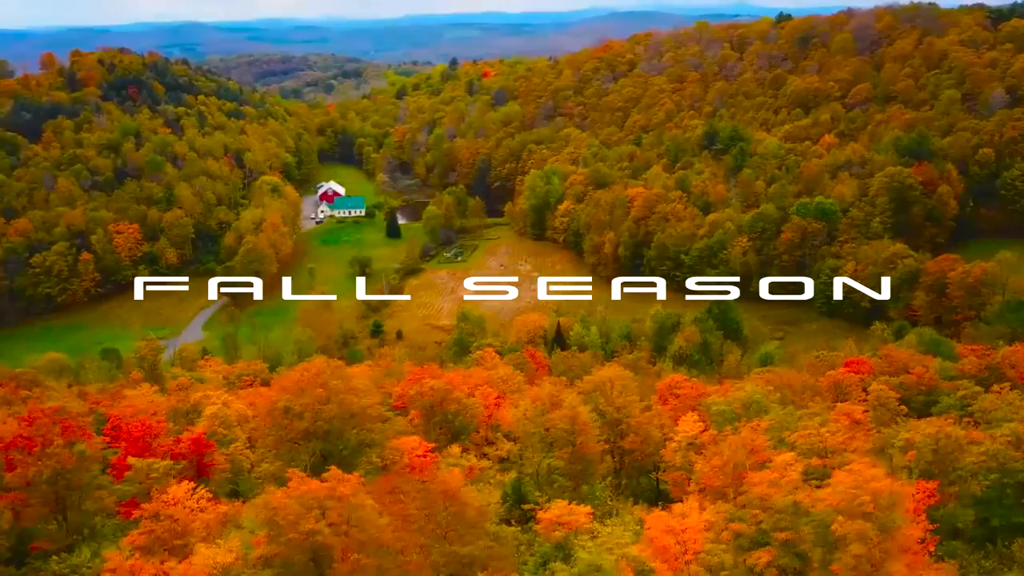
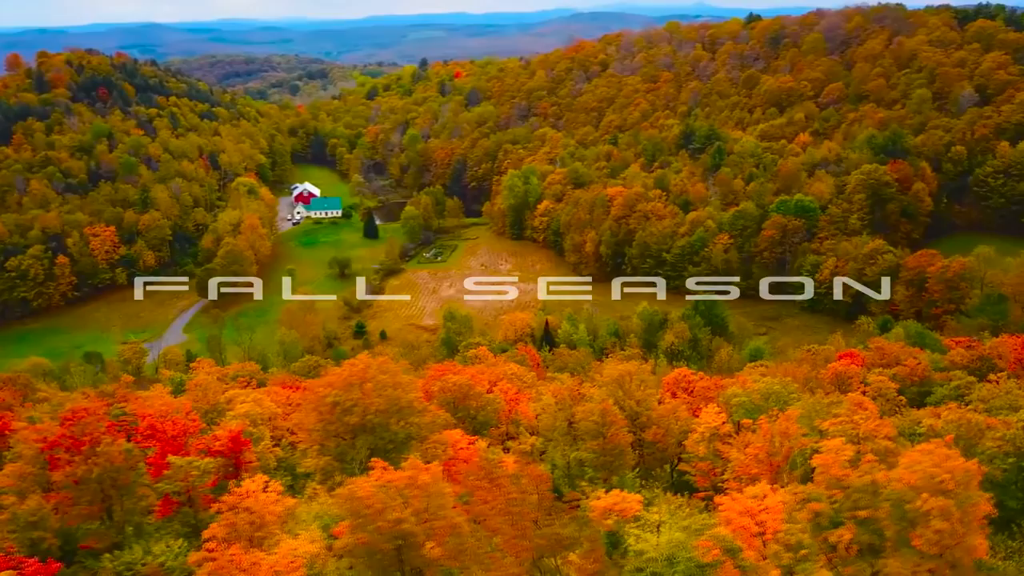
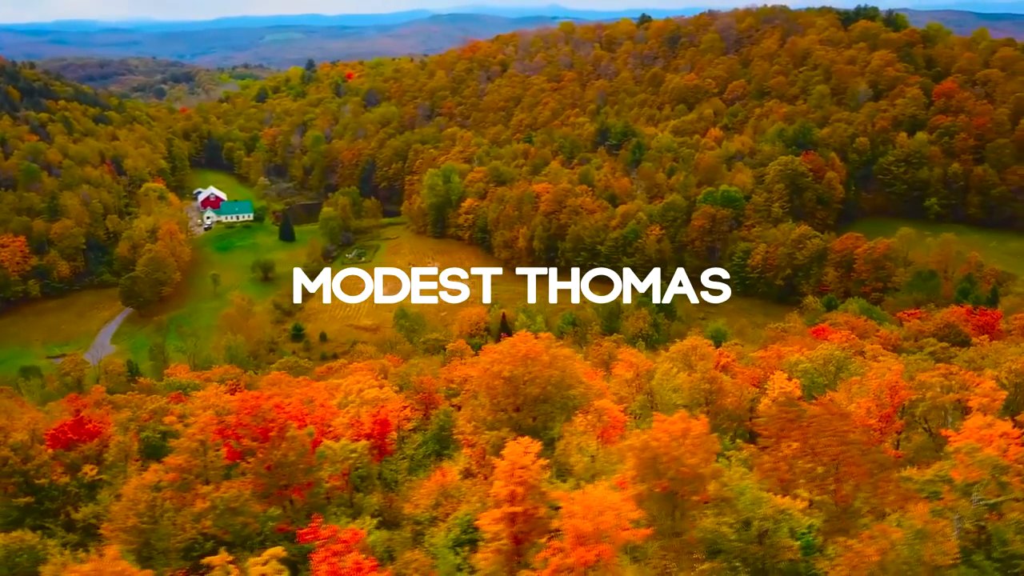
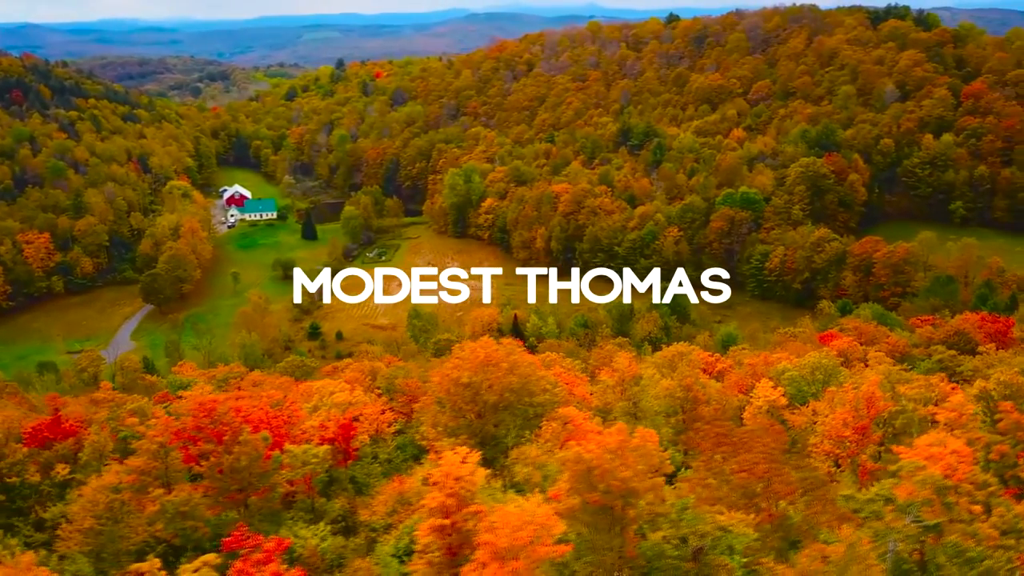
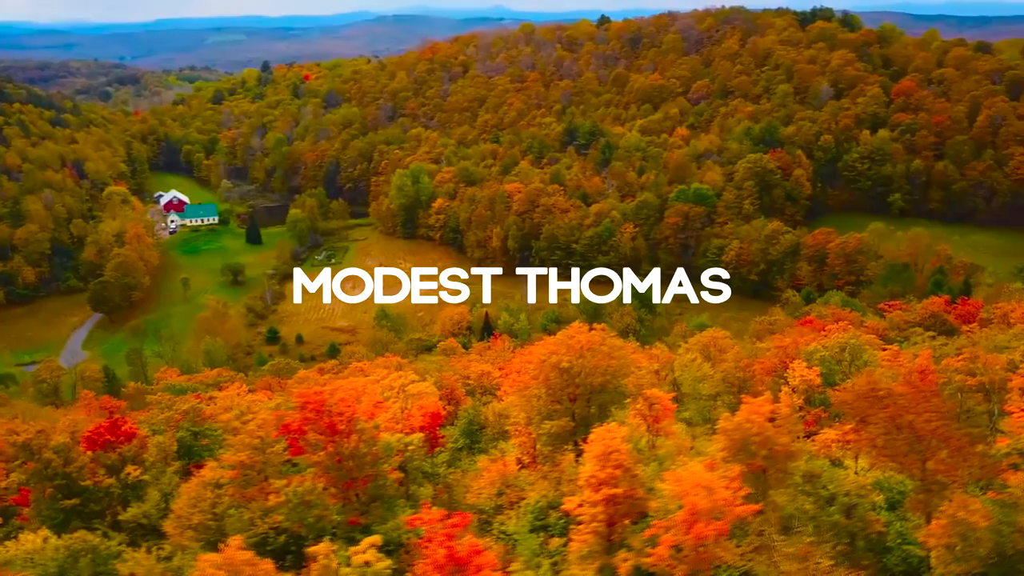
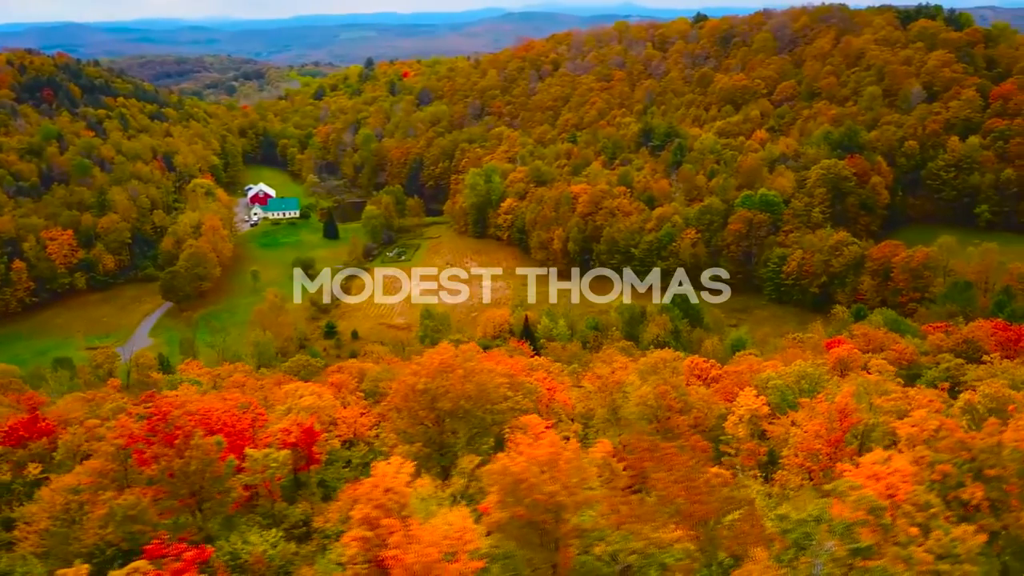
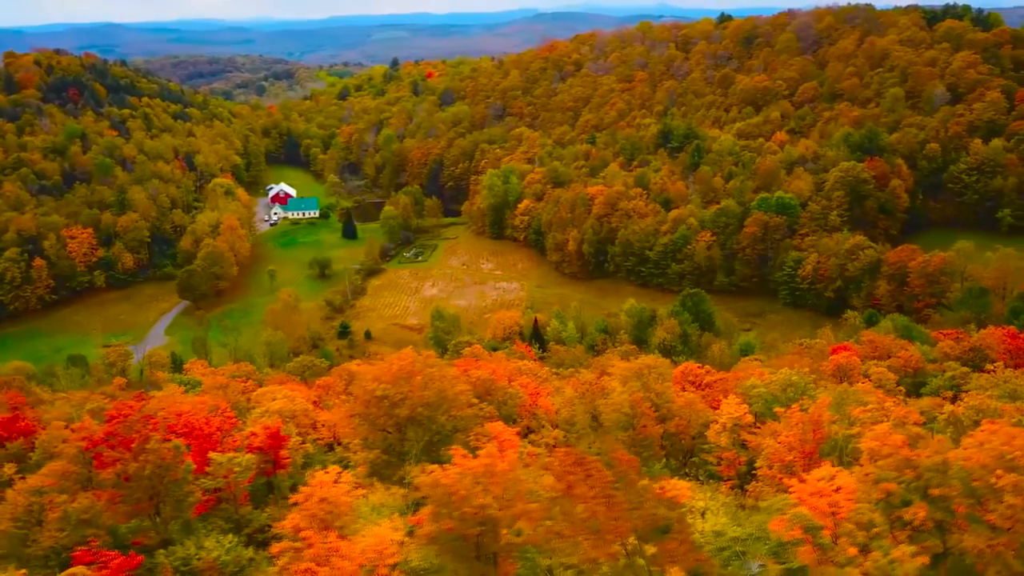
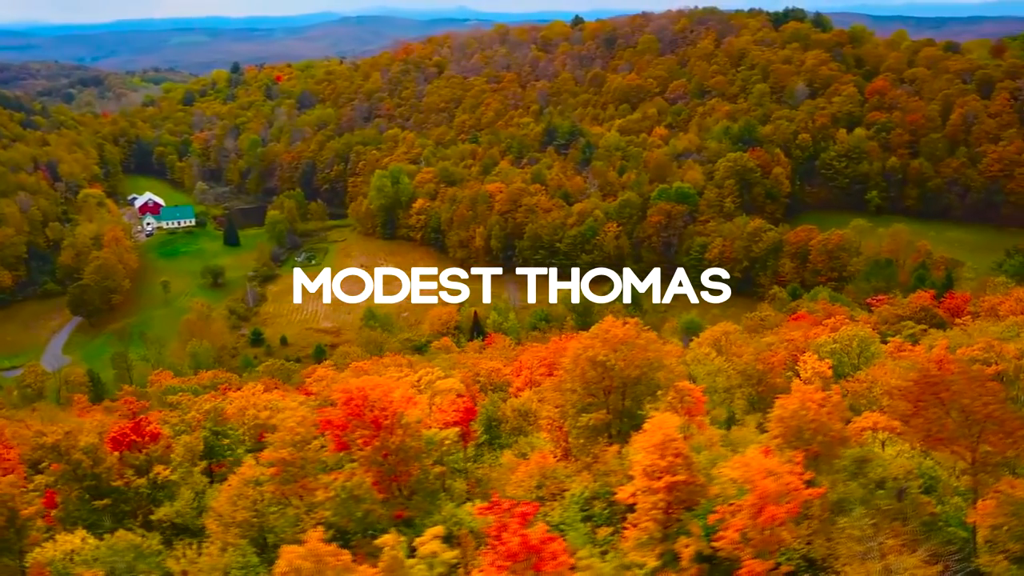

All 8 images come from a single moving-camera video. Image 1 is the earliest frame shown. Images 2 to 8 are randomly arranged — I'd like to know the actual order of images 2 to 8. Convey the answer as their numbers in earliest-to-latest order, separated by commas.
2, 7, 6, 4, 3, 5, 8
